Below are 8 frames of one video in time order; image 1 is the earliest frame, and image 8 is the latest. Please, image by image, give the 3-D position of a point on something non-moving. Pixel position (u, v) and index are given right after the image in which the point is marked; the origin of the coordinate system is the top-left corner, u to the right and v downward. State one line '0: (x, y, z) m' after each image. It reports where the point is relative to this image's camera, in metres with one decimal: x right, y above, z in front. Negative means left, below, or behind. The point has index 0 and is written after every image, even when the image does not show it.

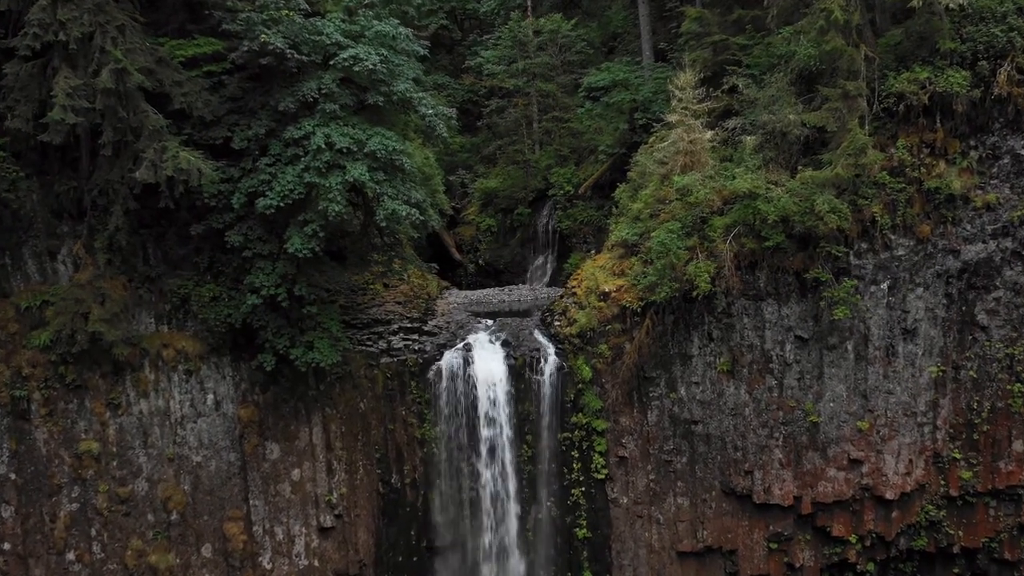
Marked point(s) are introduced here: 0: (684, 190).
0: (+3.4, +1.9, +12.6) m
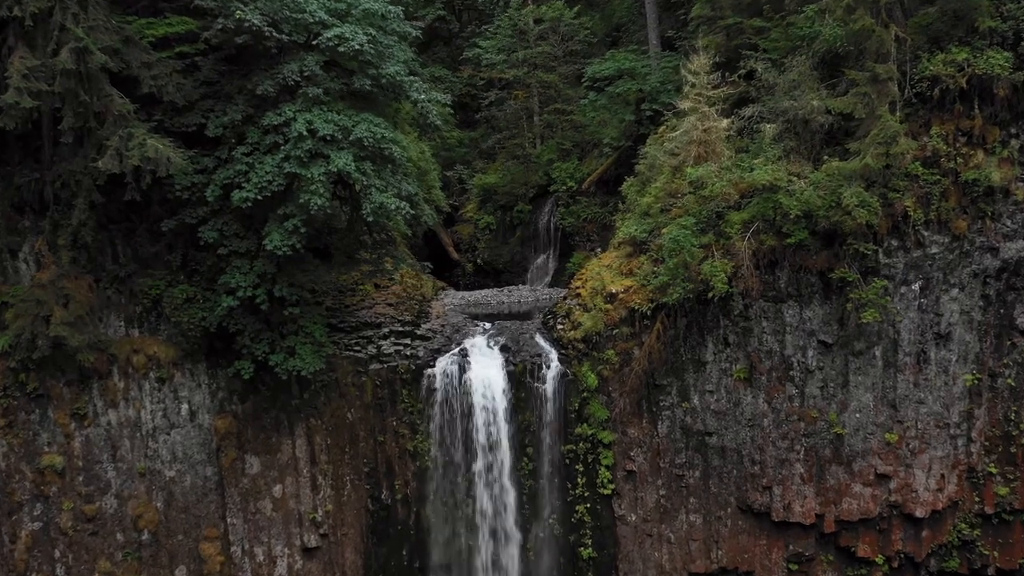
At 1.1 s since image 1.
0: (+3.4, +1.9, +11.6) m
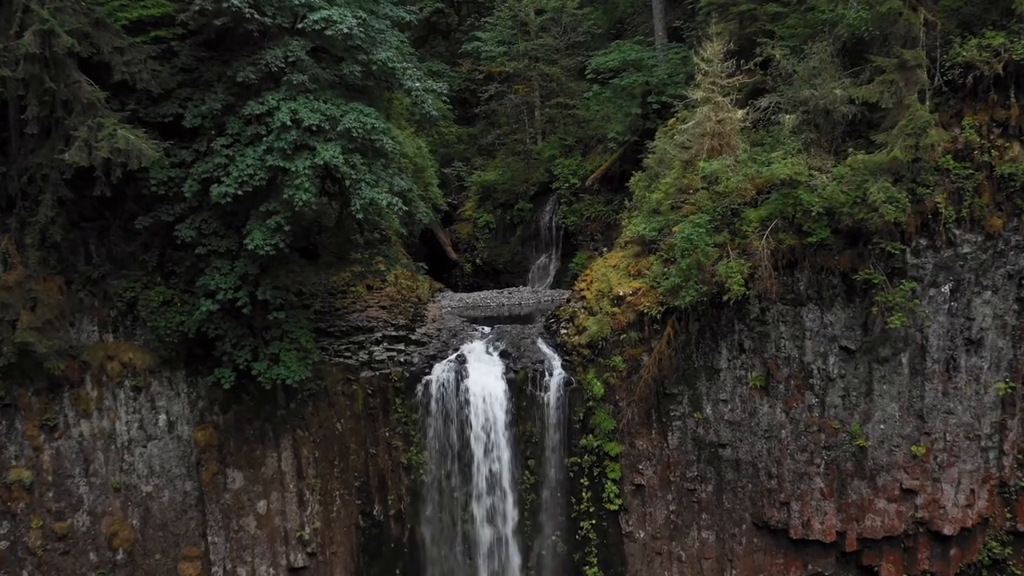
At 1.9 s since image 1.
0: (+3.4, +1.9, +10.9) m
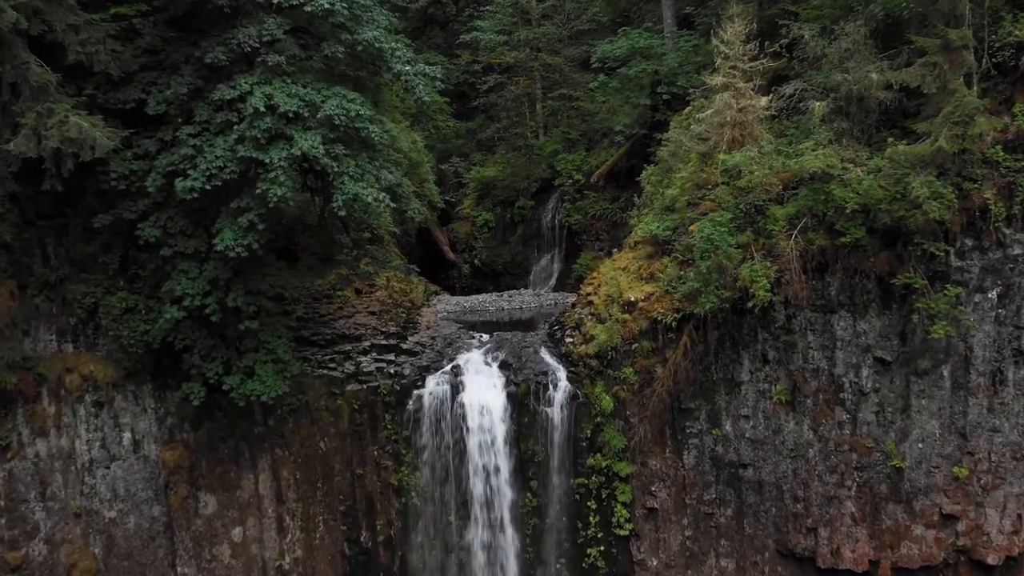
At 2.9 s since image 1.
0: (+3.4, +1.8, +9.9) m
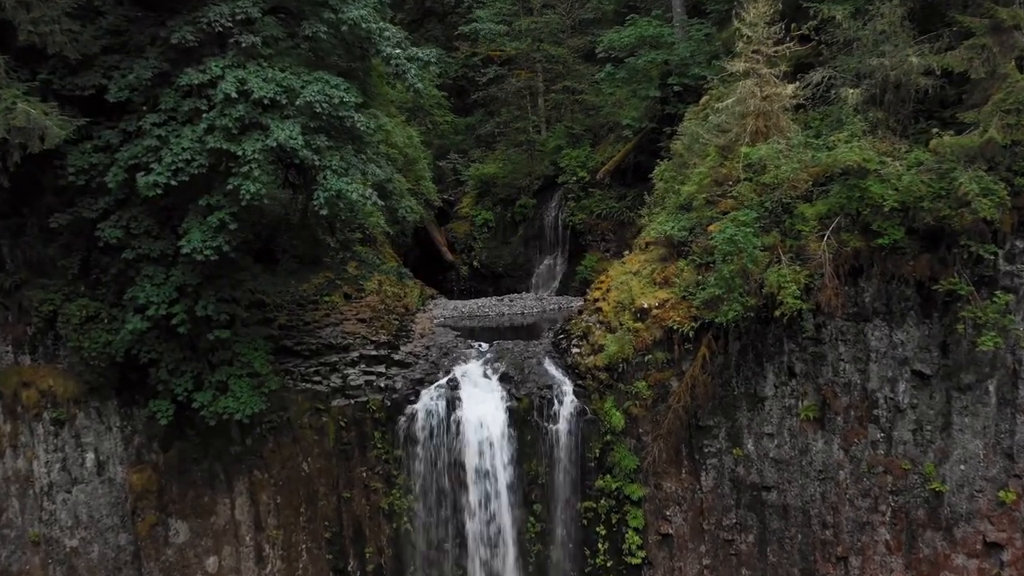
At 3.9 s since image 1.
0: (+3.4, +1.7, +9.0) m
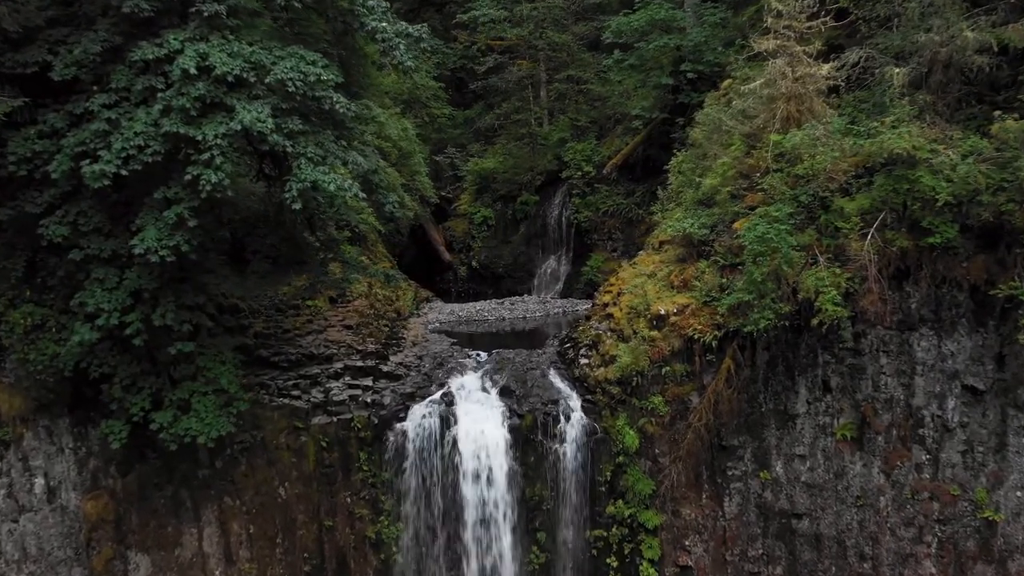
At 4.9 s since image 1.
0: (+3.4, +1.7, +8.0) m
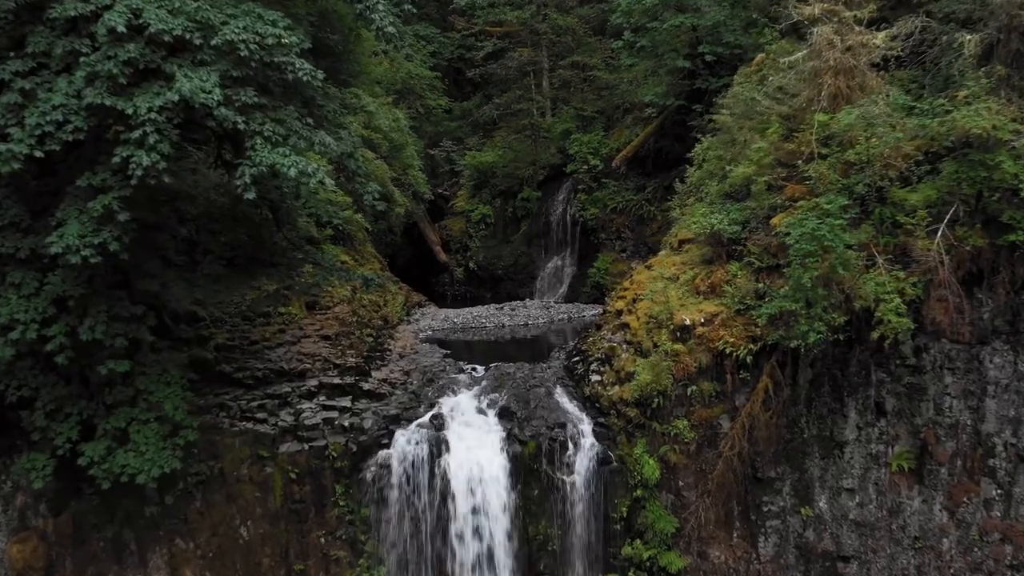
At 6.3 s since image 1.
0: (+3.5, +1.6, +6.9) m
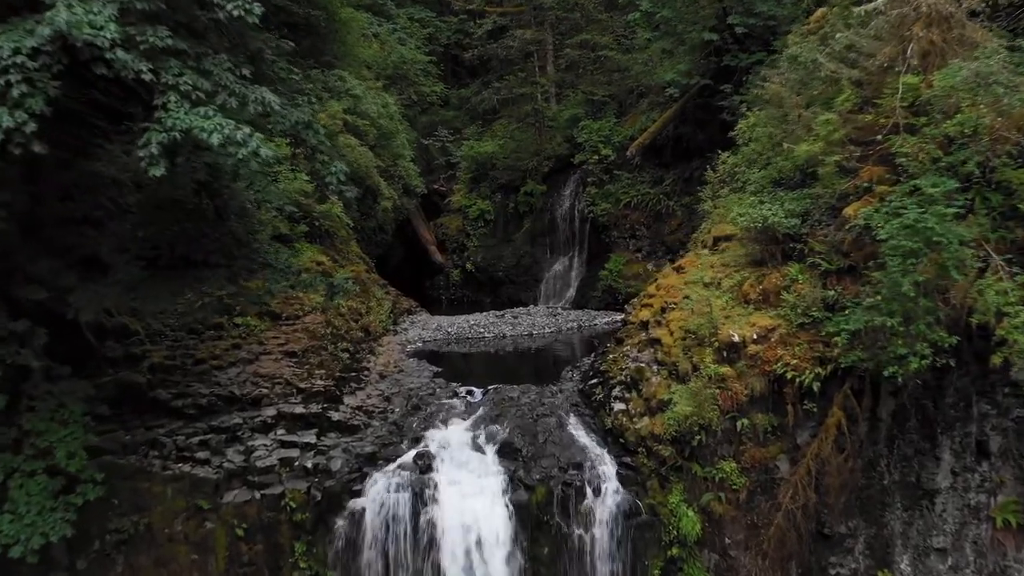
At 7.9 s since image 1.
0: (+3.5, +1.5, +5.4) m
